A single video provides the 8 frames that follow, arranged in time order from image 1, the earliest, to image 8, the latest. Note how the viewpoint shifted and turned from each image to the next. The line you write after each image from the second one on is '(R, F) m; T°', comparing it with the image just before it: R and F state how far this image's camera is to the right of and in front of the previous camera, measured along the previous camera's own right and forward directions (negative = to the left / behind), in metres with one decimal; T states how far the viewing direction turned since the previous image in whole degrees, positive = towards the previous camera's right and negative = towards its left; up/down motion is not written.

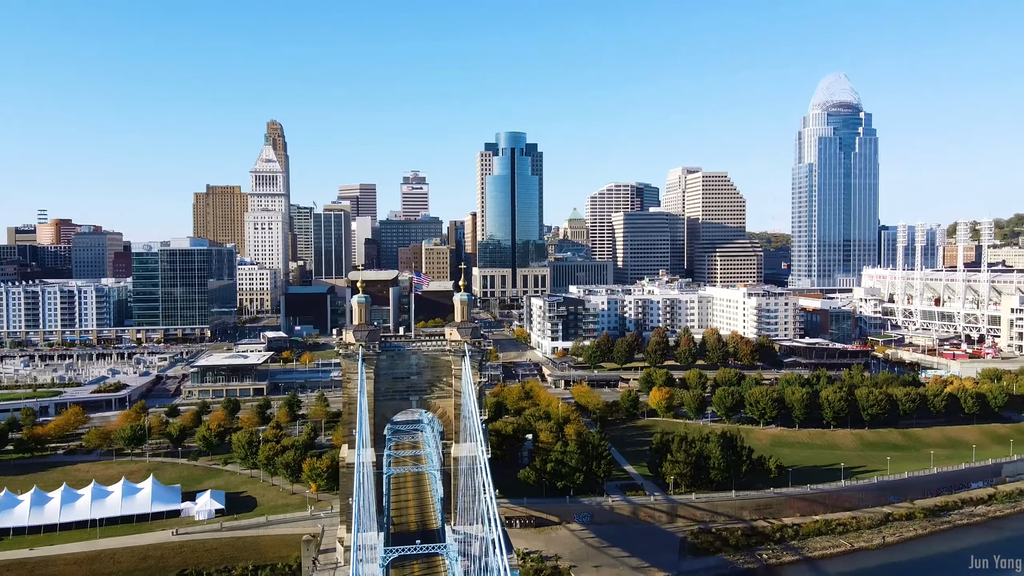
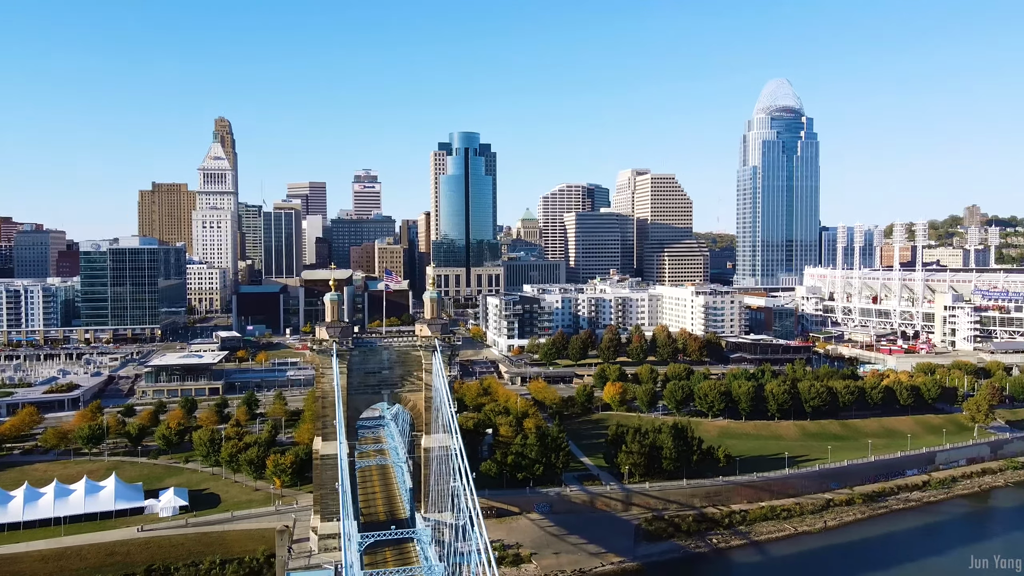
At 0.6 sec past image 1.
(-0.3, -0.6) m; +4°
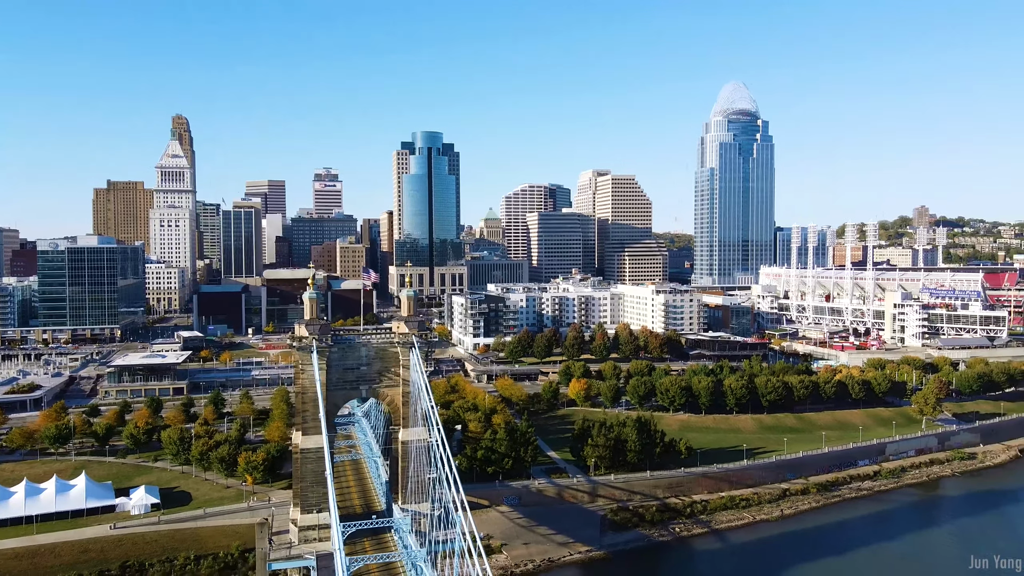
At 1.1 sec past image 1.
(-0.2, -0.5) m; +3°
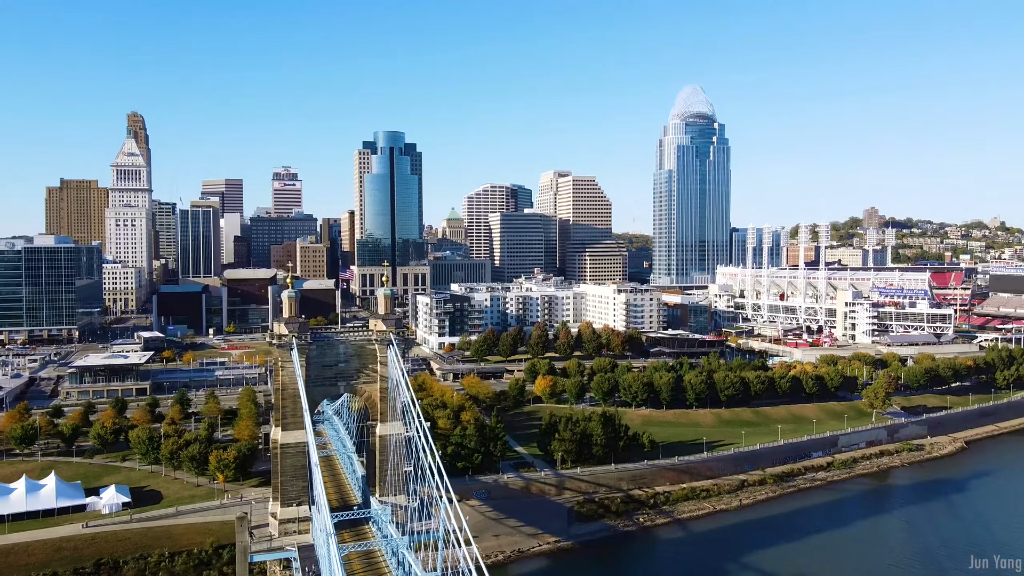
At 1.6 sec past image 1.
(-0.2, -0.5) m; +3°
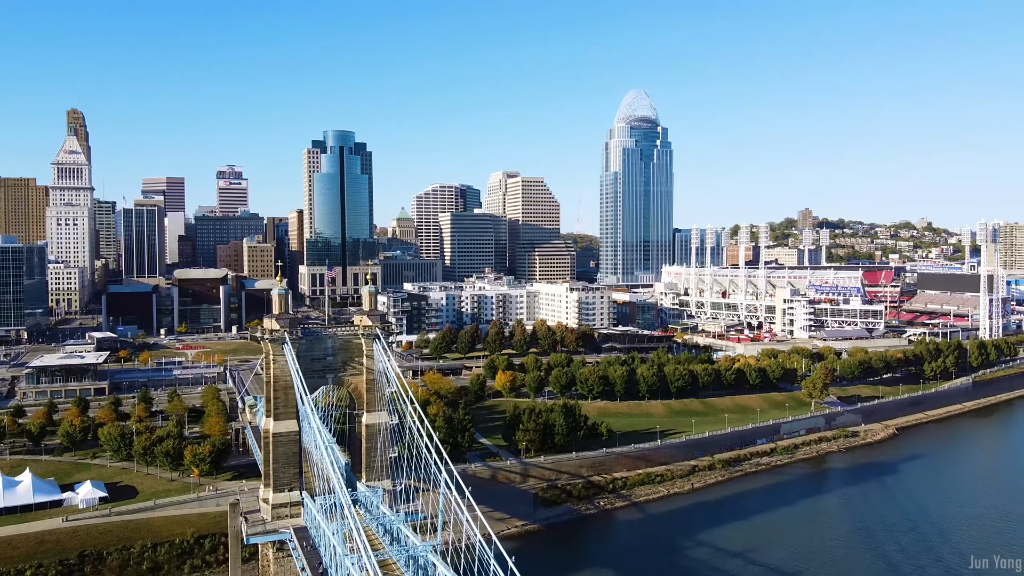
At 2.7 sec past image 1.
(-0.6, -1.0) m; +4°
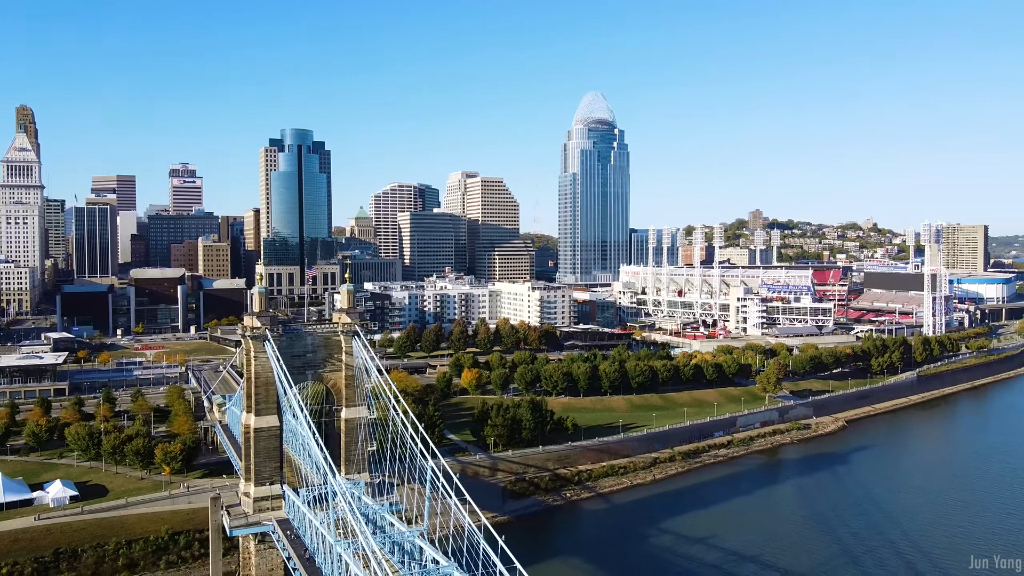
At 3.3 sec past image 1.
(-0.3, -0.5) m; +3°
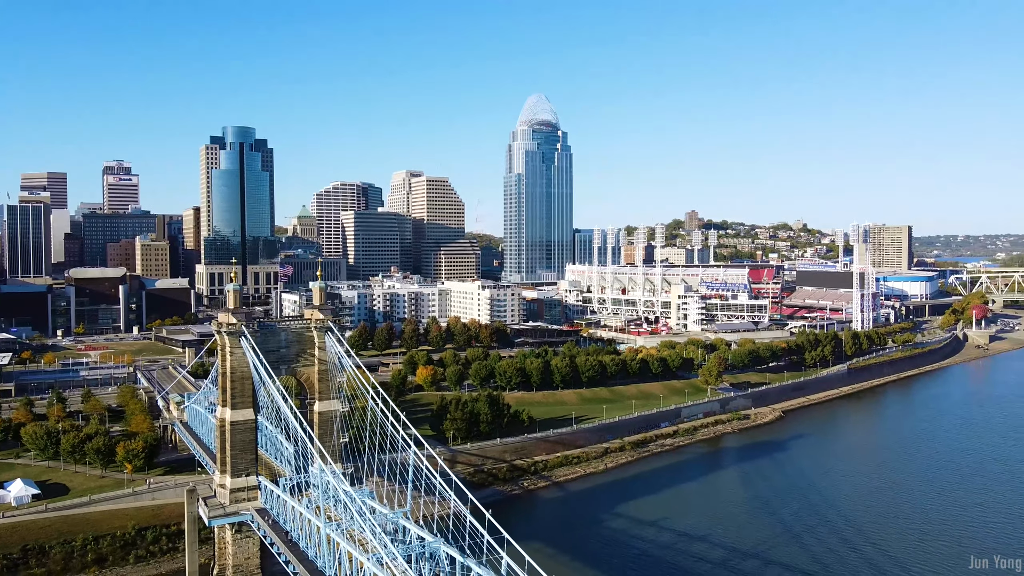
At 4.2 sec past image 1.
(-0.5, -0.8) m; +4°
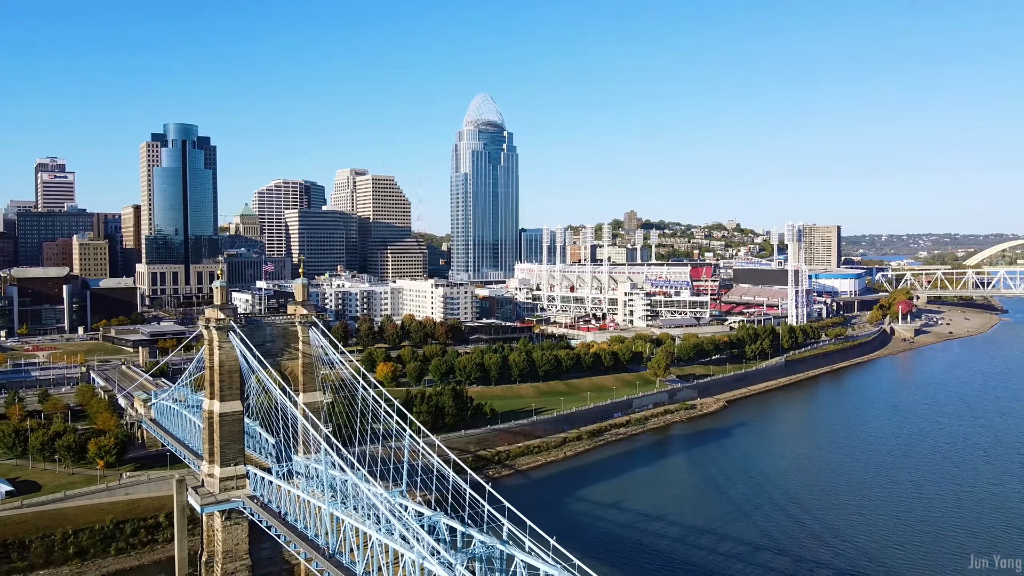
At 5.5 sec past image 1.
(-0.6, -1.0) m; +4°
